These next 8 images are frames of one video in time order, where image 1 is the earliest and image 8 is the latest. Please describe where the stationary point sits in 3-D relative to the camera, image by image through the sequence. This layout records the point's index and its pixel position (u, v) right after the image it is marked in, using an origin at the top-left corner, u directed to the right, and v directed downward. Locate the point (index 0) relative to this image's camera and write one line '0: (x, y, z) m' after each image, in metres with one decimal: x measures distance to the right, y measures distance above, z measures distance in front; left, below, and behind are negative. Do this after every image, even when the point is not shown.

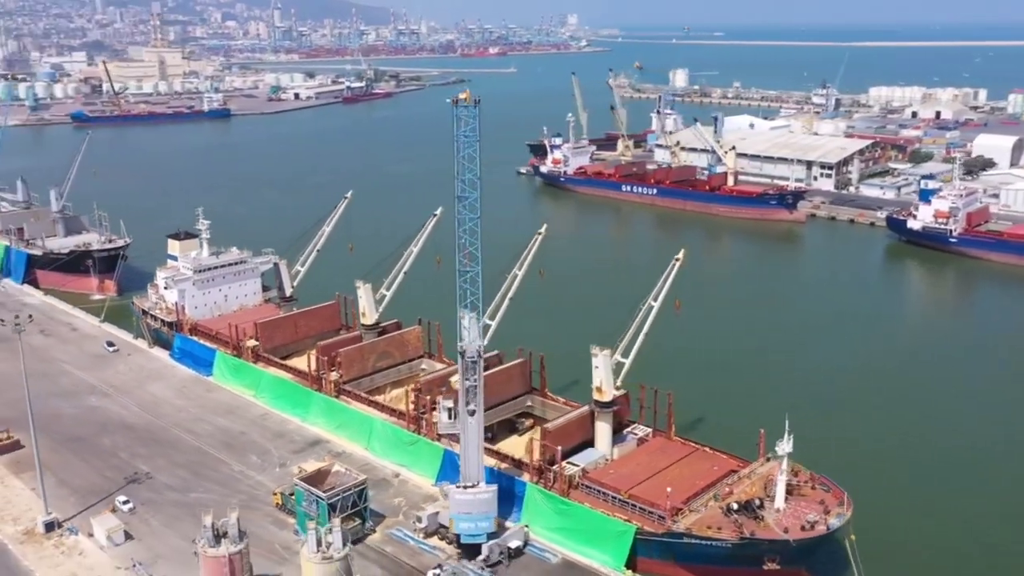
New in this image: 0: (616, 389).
0: (+1.7, -1.8, +16.5) m
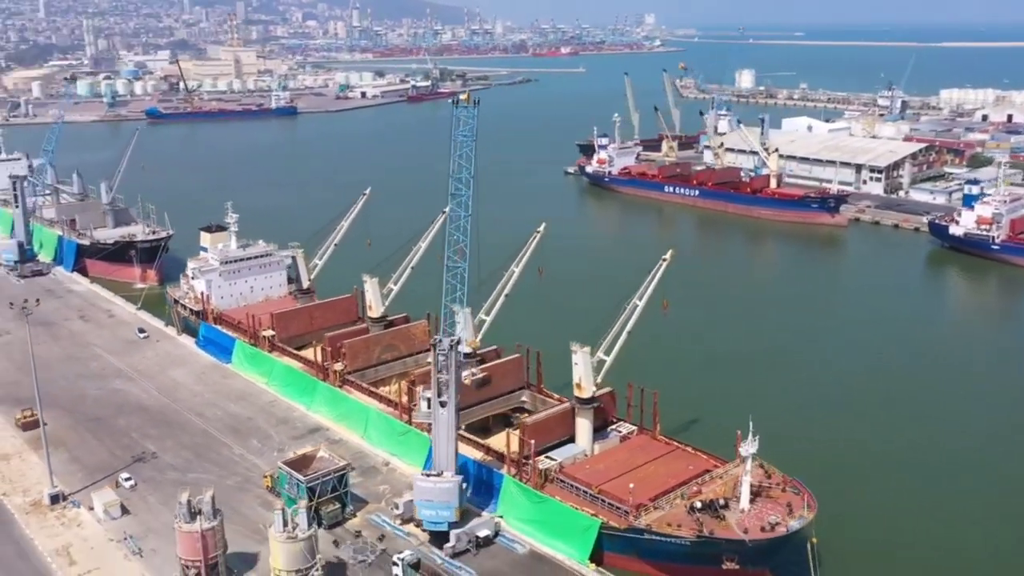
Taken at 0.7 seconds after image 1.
0: (+1.5, -1.8, +16.7) m
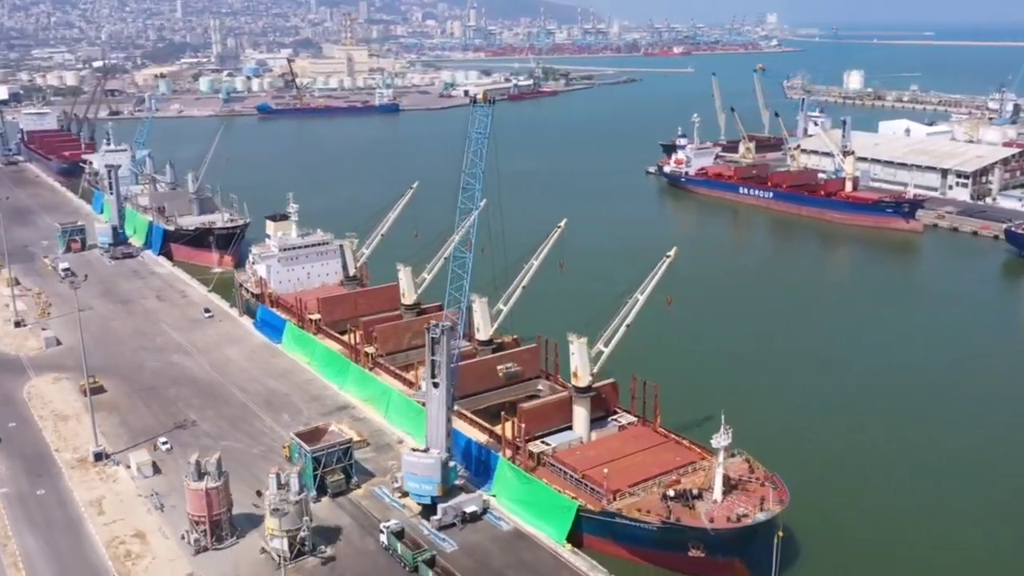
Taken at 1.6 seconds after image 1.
0: (+1.6, -1.7, +17.3) m
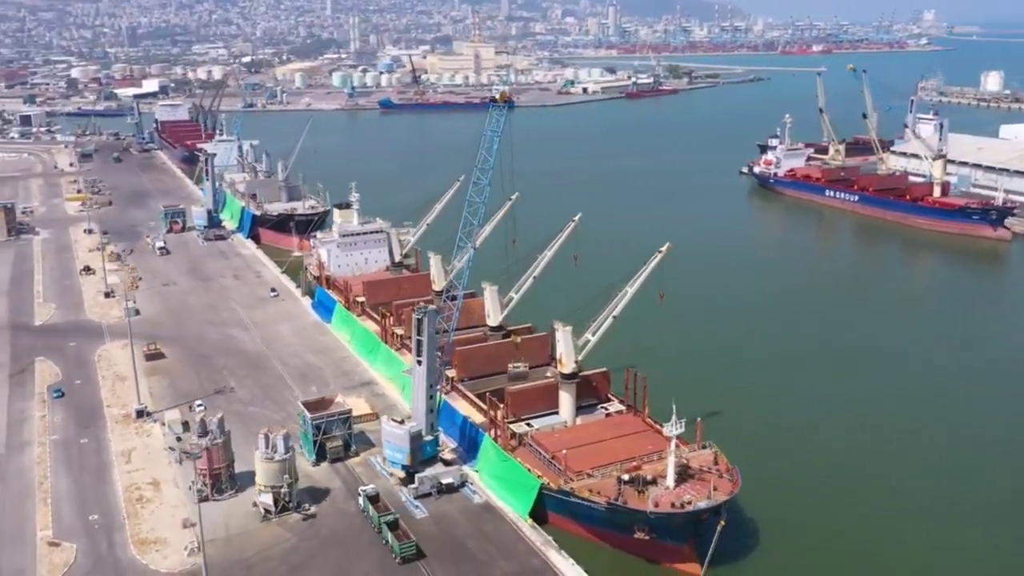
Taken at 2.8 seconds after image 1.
0: (+1.5, -1.5, +17.9) m
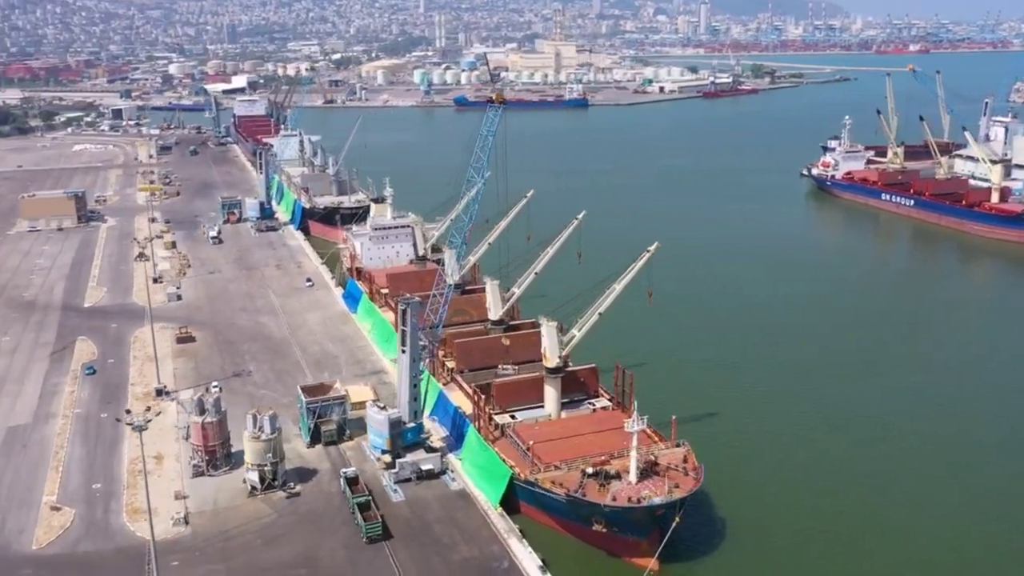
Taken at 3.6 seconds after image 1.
0: (+1.2, -1.4, +18.2) m
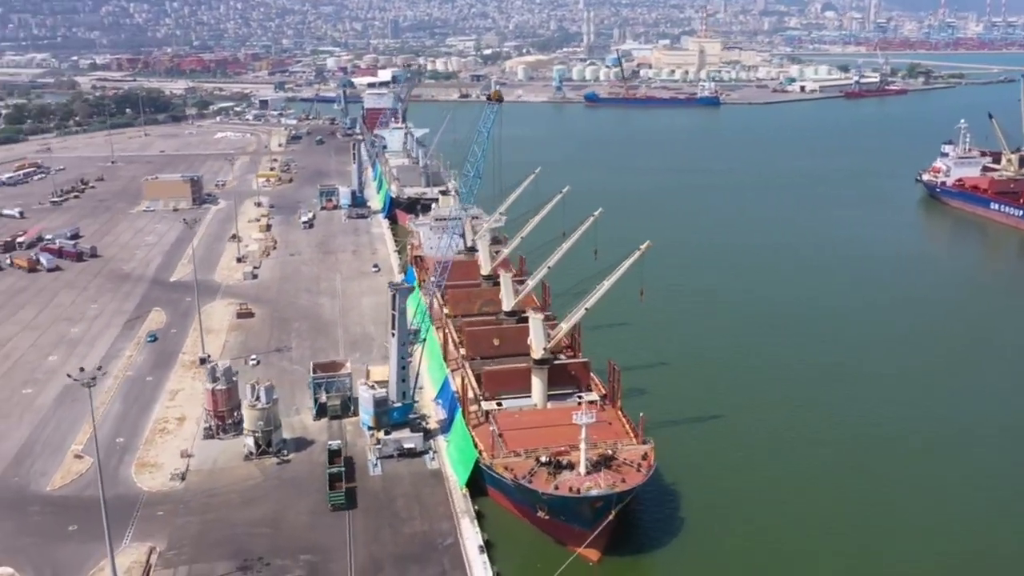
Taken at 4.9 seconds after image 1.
0: (+1.1, -1.3, +18.6) m
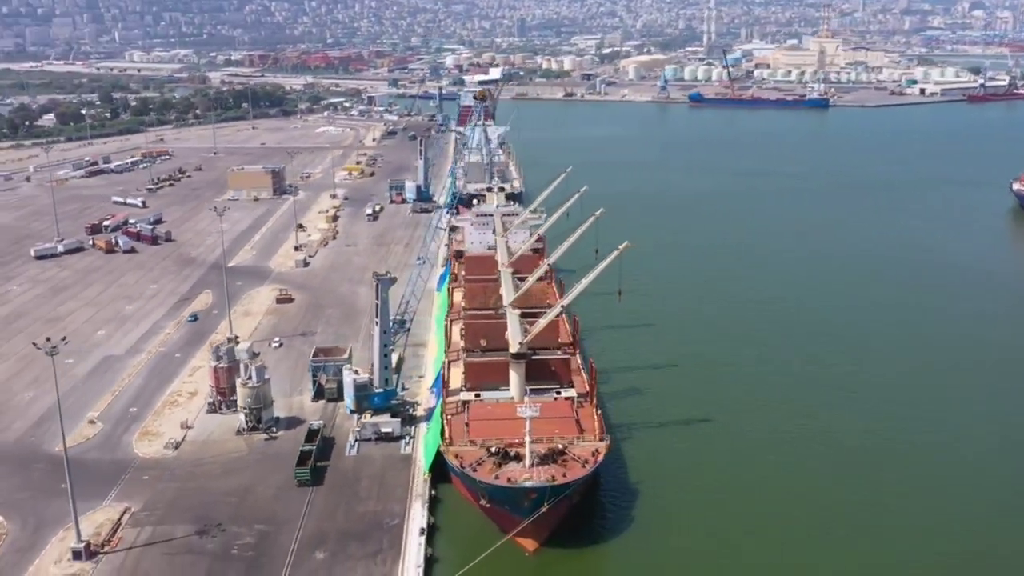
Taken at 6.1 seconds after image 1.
0: (+0.7, -1.3, +18.9) m
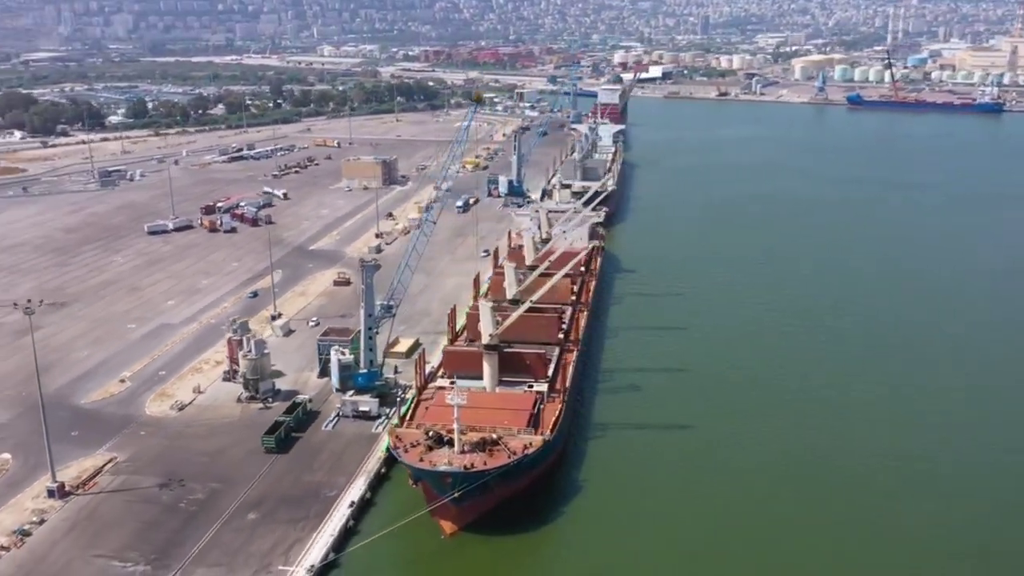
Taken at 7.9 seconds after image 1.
0: (+0.2, -1.2, +19.3) m
